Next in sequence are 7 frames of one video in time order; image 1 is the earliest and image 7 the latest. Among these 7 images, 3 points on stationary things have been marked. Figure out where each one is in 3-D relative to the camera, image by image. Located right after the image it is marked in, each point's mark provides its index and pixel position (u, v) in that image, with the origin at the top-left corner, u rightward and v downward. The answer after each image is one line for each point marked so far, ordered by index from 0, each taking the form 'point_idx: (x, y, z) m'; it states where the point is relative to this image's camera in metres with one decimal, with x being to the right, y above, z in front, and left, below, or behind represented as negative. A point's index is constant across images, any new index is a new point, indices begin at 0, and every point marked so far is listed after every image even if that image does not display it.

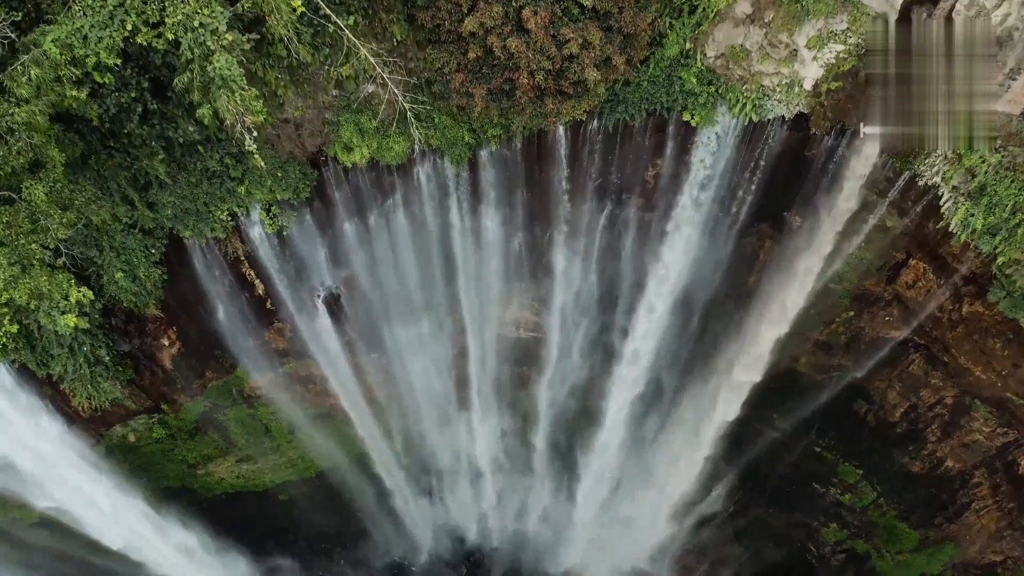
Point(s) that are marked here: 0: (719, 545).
0: (+4.8, -6.1, +13.4) m
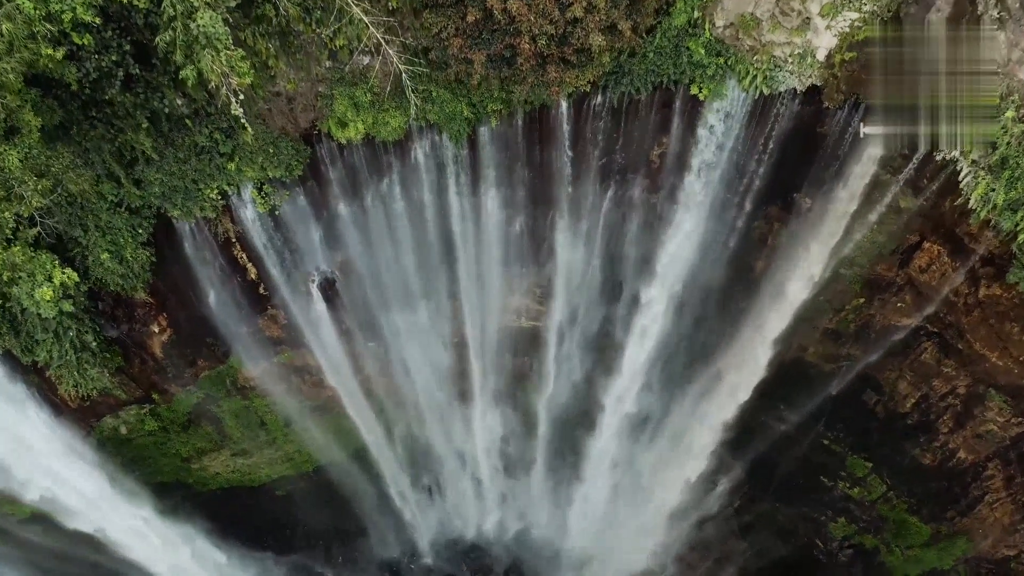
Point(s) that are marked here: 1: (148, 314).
0: (+4.8, -5.8, +13.1) m
1: (-6.0, -0.4, +9.5) m
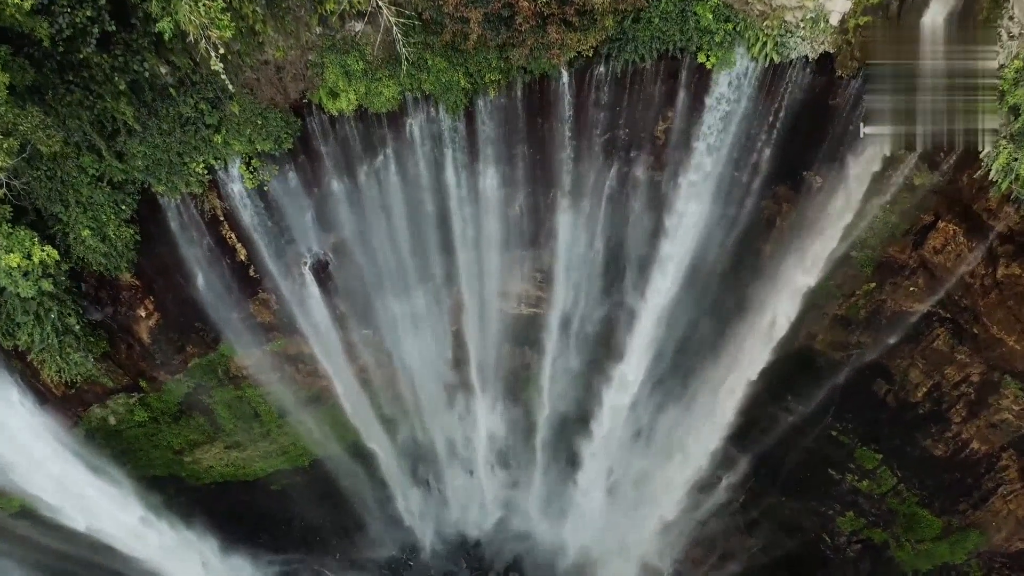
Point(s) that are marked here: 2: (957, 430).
0: (+4.8, -5.5, +12.8) m
1: (-6.0, -0.1, +9.1) m
2: (+7.6, -2.5, +9.8) m
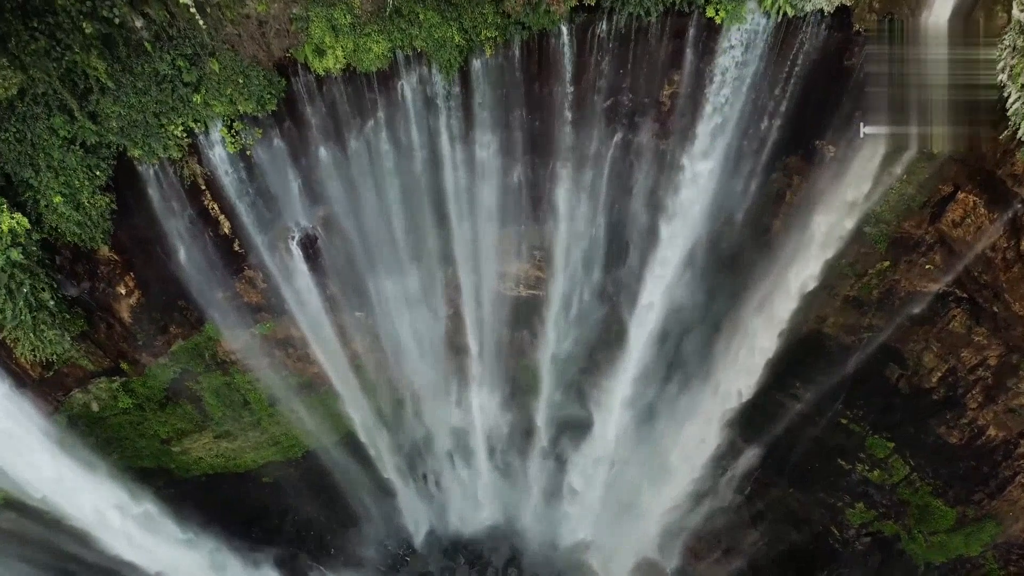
0: (+4.8, -5.2, +12.4) m
1: (-6.1, +0.2, +8.7) m
2: (+7.5, -2.1, +9.4) m
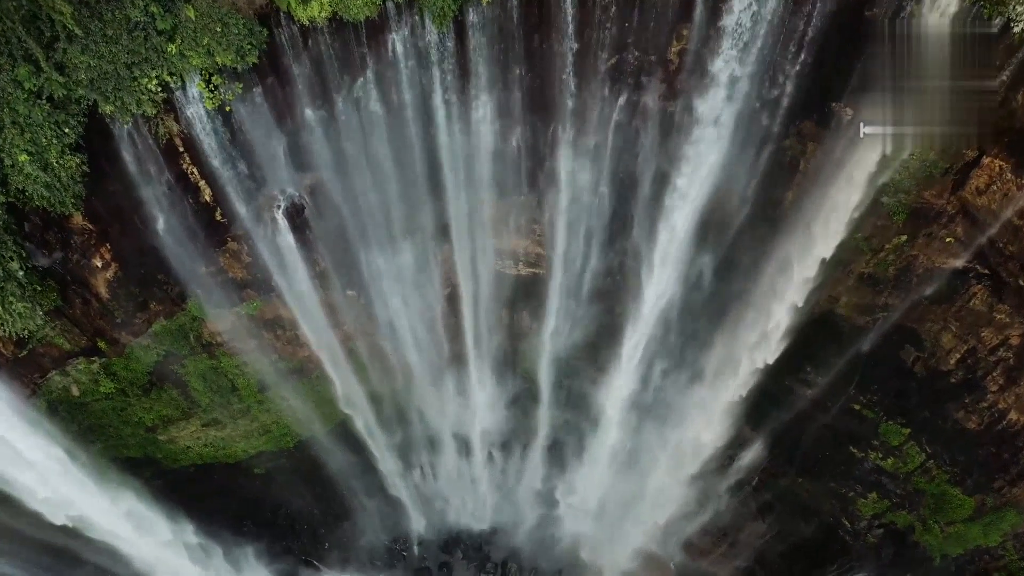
0: (+4.8, -4.8, +11.9) m
1: (-6.1, +0.6, +8.2) m
2: (+7.5, -1.7, +8.9) m
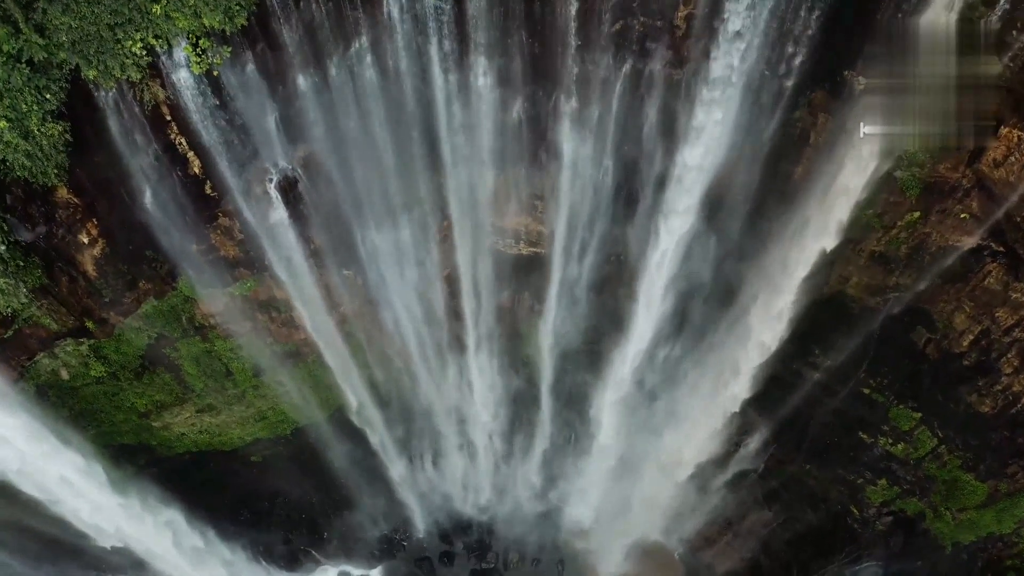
0: (+4.8, -4.4, +11.6) m
1: (-6.1, +0.9, +8.0) m
2: (+7.5, -1.3, +8.6) m
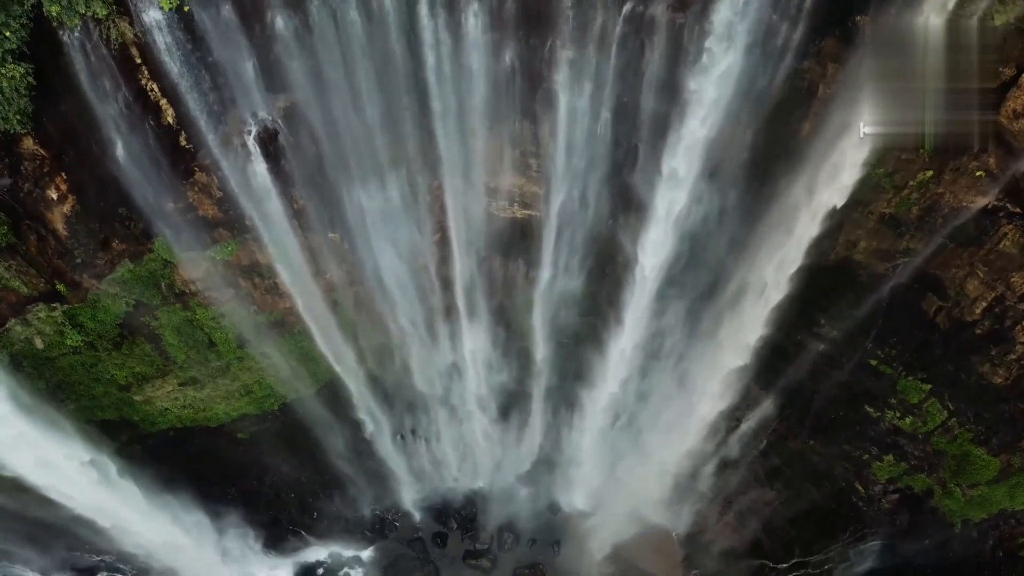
0: (+4.7, -3.8, +11.3) m
1: (-6.2, +1.5, +7.5) m
2: (+7.5, -0.8, +8.2) m
